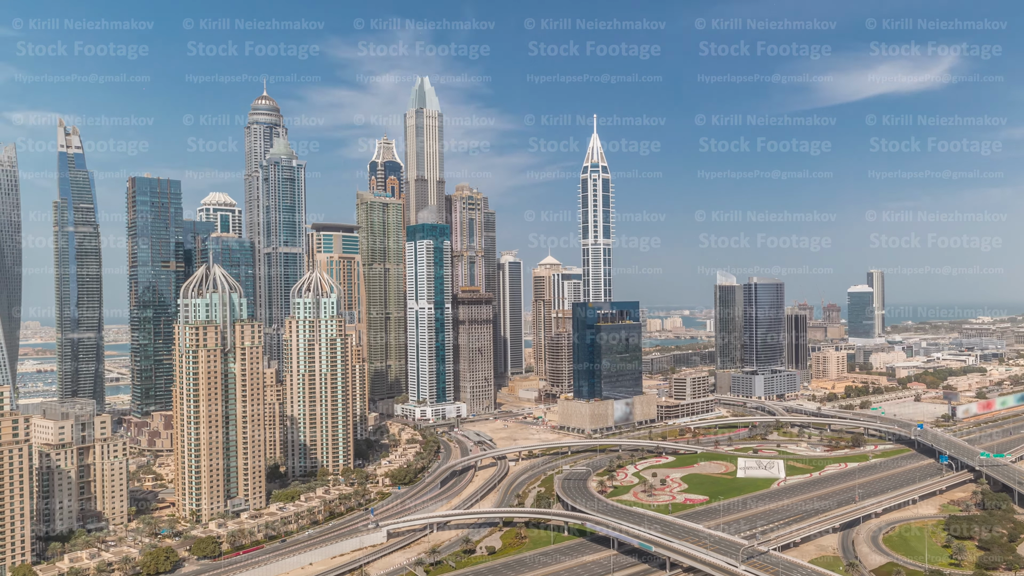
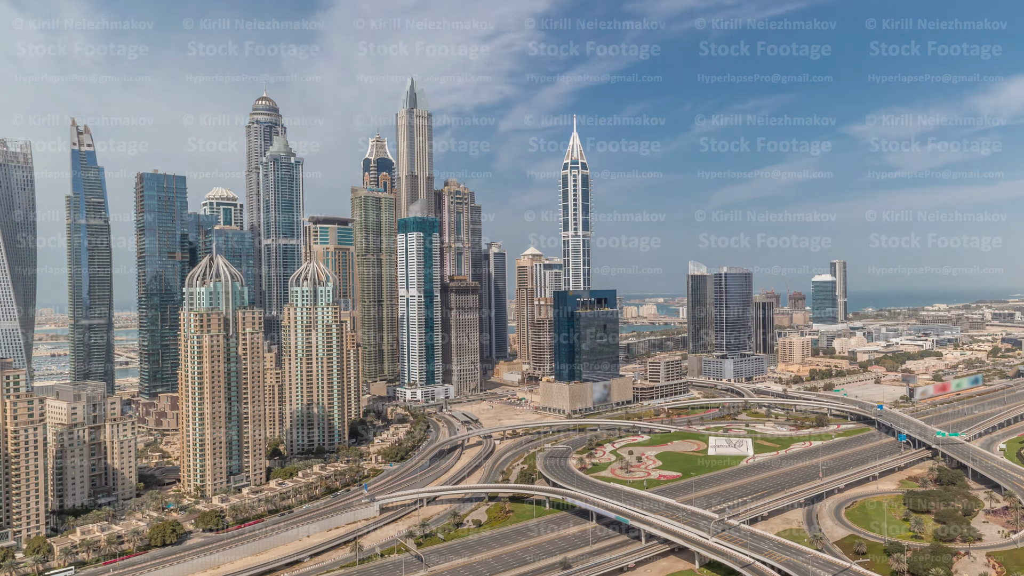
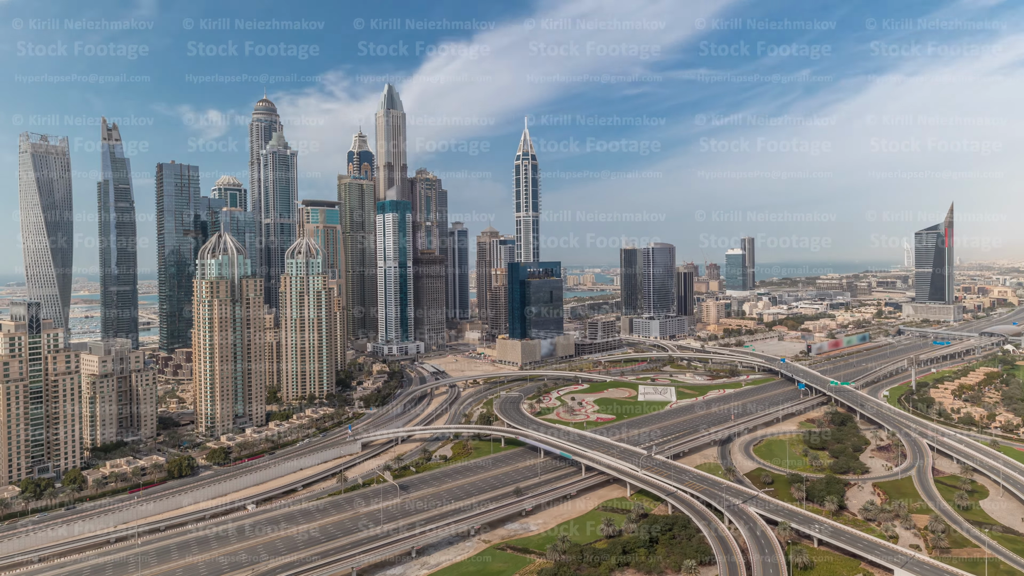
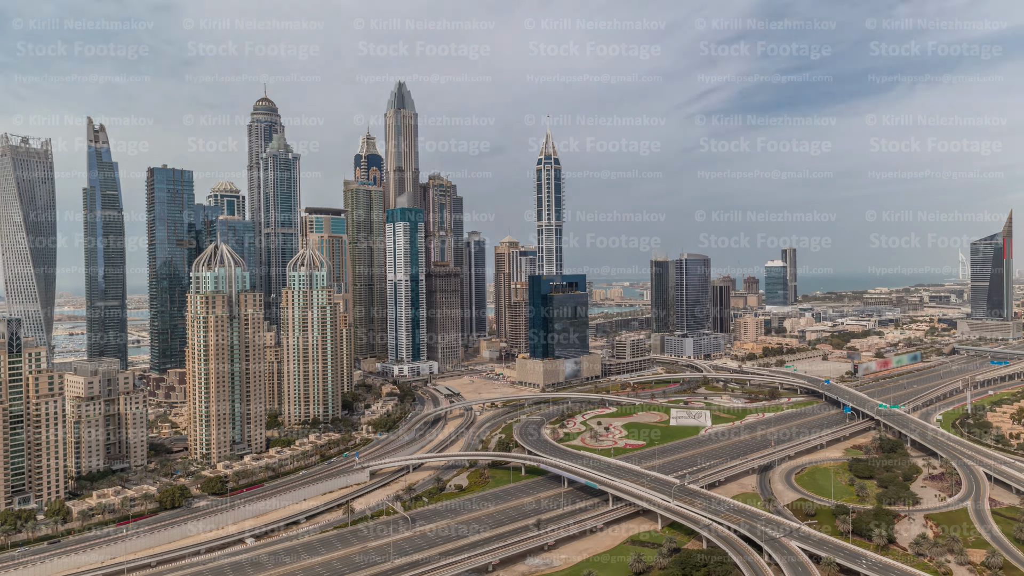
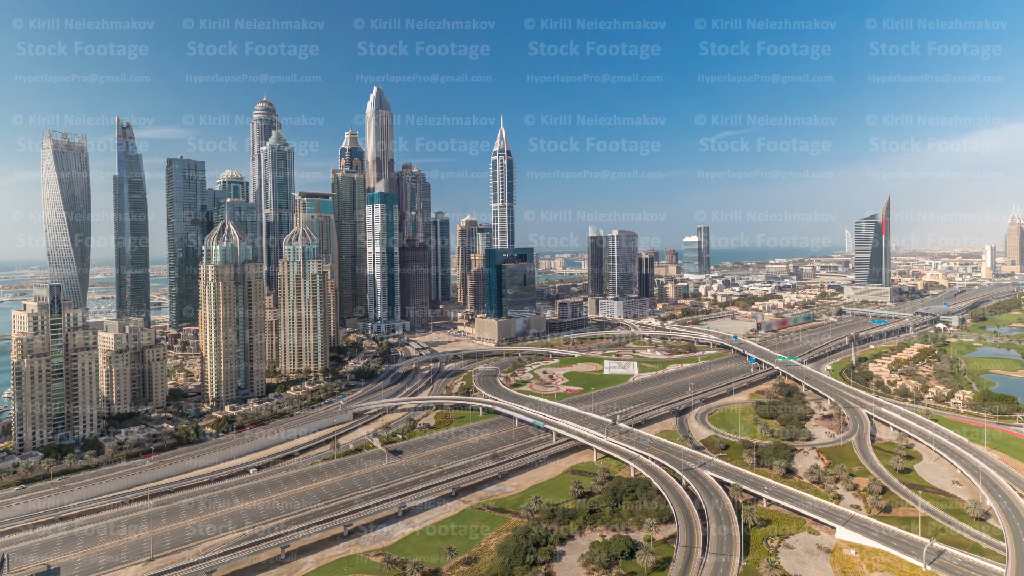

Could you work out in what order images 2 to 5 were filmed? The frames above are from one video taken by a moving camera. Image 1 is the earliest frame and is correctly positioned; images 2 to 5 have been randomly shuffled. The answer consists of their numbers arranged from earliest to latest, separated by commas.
2, 4, 3, 5
